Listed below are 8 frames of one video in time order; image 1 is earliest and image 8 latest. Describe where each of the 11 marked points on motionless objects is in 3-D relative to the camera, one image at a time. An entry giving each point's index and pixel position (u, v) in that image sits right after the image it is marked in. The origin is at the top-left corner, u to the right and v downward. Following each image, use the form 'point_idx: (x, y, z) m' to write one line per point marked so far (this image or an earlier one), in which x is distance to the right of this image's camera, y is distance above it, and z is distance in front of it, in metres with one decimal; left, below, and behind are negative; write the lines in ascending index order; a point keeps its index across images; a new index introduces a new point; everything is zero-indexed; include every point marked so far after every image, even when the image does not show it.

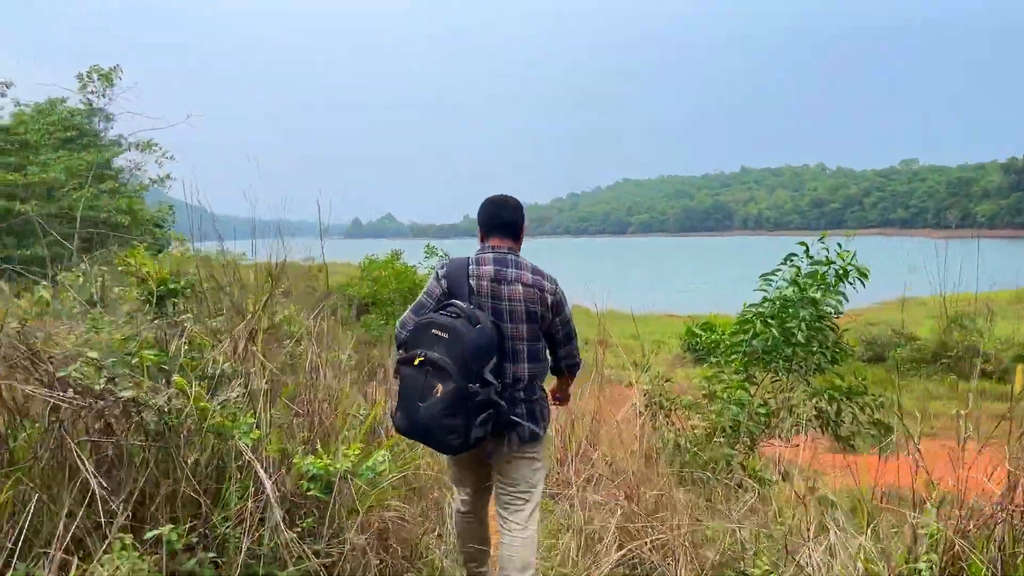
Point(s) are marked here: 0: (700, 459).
0: (+0.9, -0.8, +3.4) m
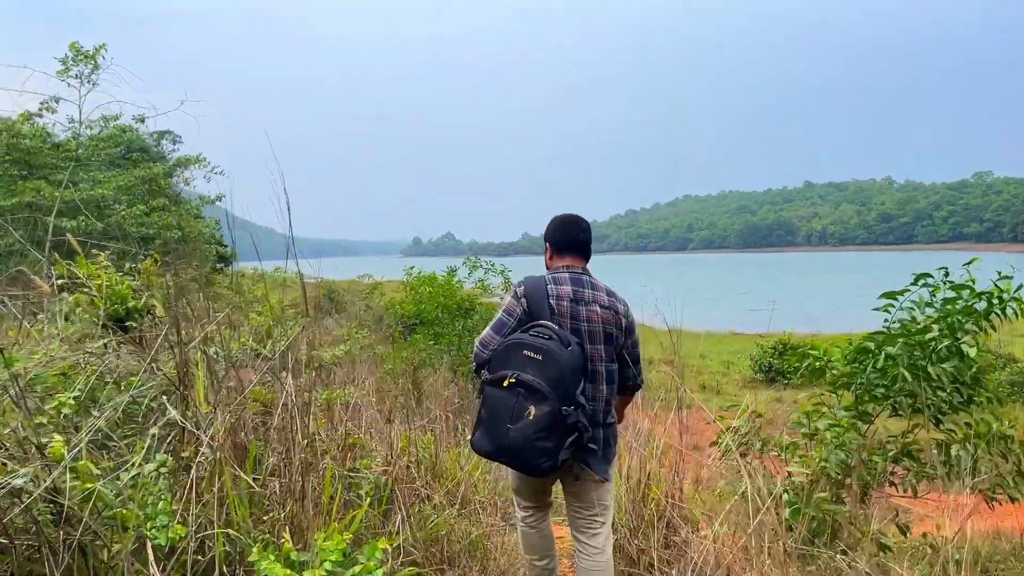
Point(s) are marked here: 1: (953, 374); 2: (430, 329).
0: (+1.2, -0.9, +2.7) m
1: (+1.7, -0.3, +2.7) m
2: (-1.0, -0.5, +7.4) m
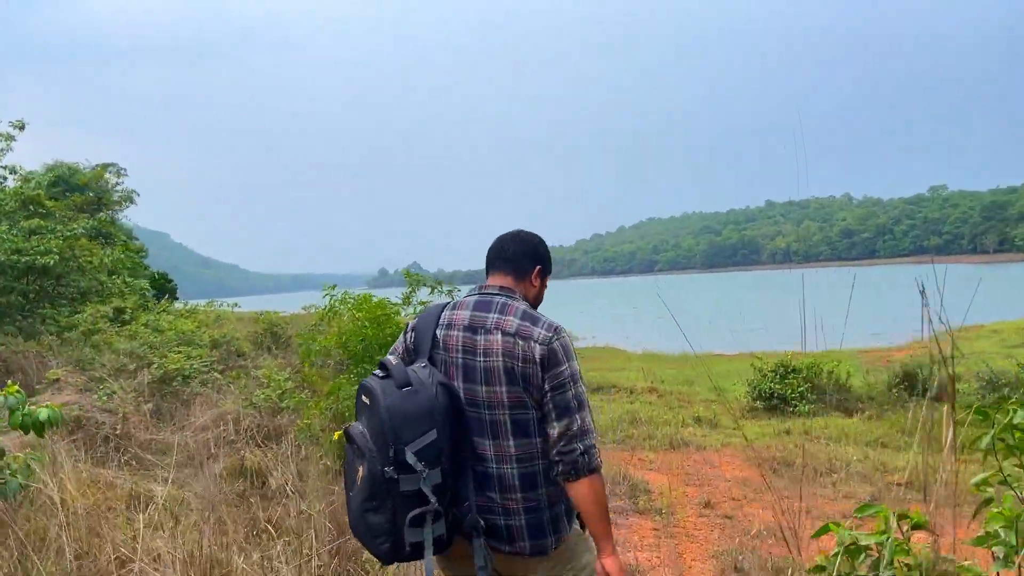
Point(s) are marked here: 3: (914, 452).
0: (+1.0, -0.9, +1.4) m
1: (+1.6, -0.3, +1.3) m
2: (-1.3, -0.7, +5.9) m
3: (+3.7, -1.5, +6.3) m
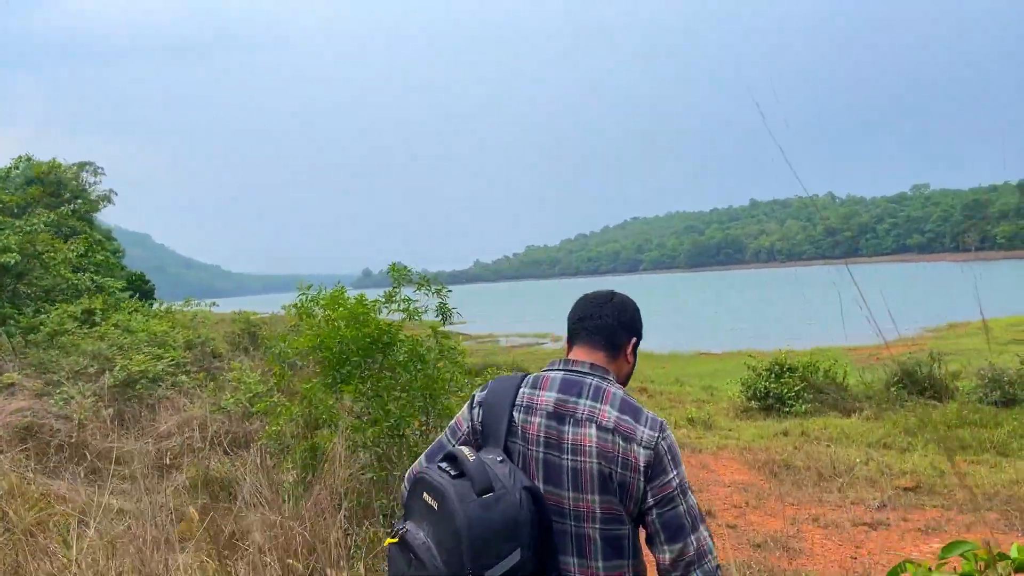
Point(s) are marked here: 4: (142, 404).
0: (+1.0, -0.8, +1.0) m
1: (+1.6, -0.2, +1.0) m
2: (-1.4, -0.7, +5.6) m
3: (+3.6, -1.5, +6.1) m
4: (-3.7, -1.2, +6.9) m
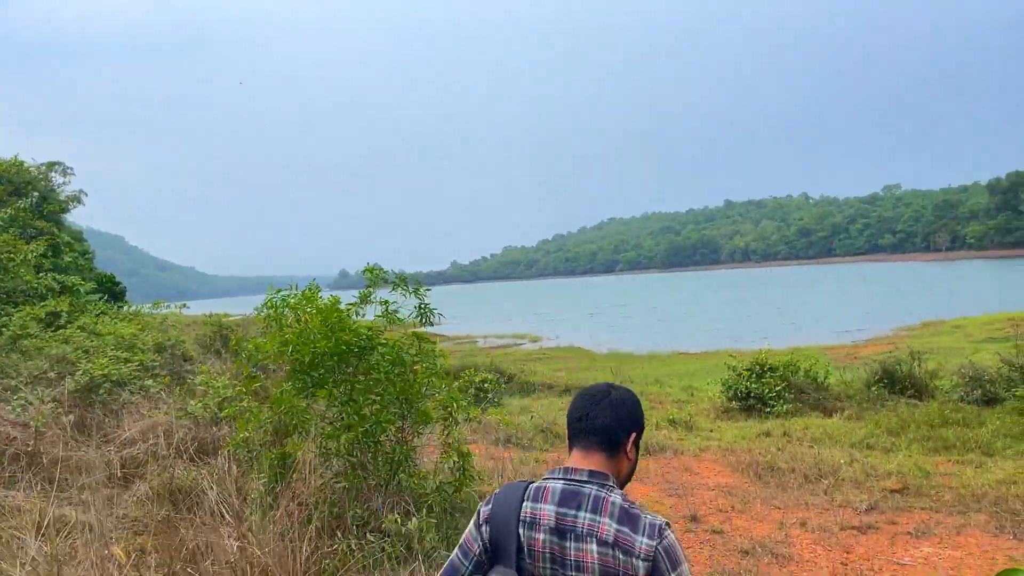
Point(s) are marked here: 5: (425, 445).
0: (+1.0, -0.8, +0.9) m
1: (+1.5, -0.2, +0.9) m
2: (-1.6, -0.7, +5.3) m
3: (+3.4, -1.4, +6.0) m
4: (-3.9, -1.2, +6.6) m
5: (-0.8, -1.4, +6.2) m
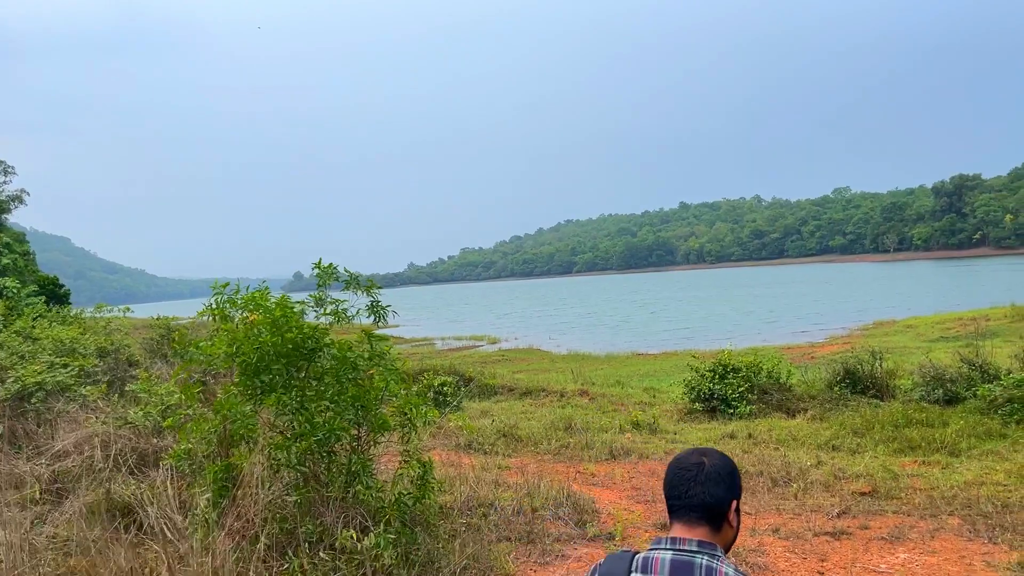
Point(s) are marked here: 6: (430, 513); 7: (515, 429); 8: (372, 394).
0: (+1.0, -0.8, +0.7) m
1: (+1.5, -0.2, +0.7) m
2: (-1.8, -0.7, +5.0) m
3: (+3.1, -1.4, +5.9) m
4: (-4.2, -1.2, +6.1) m
5: (-1.1, -1.4, +5.9) m
6: (-0.7, -1.8, +5.6) m
7: (0.0, -1.9, +9.3) m
8: (-1.0, -0.8, +5.2) m
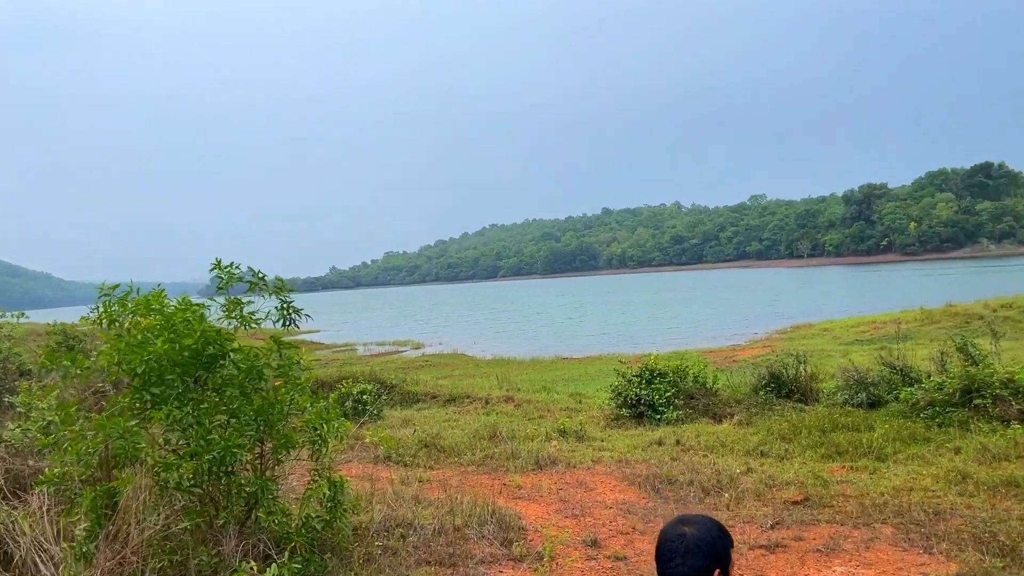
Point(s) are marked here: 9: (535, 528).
0: (+0.9, -0.8, +0.4) m
1: (+1.5, -0.2, +0.5) m
2: (-2.4, -0.7, +4.4) m
3: (+2.4, -1.5, +5.9) m
4: (-4.9, -1.2, +5.2) m
5: (-1.7, -1.4, +5.4) m
6: (-1.3, -1.8, +5.1) m
7: (-1.0, -1.9, +8.9) m
8: (-1.6, -0.8, +4.7) m
9: (+0.2, -2.0, +5.7) m
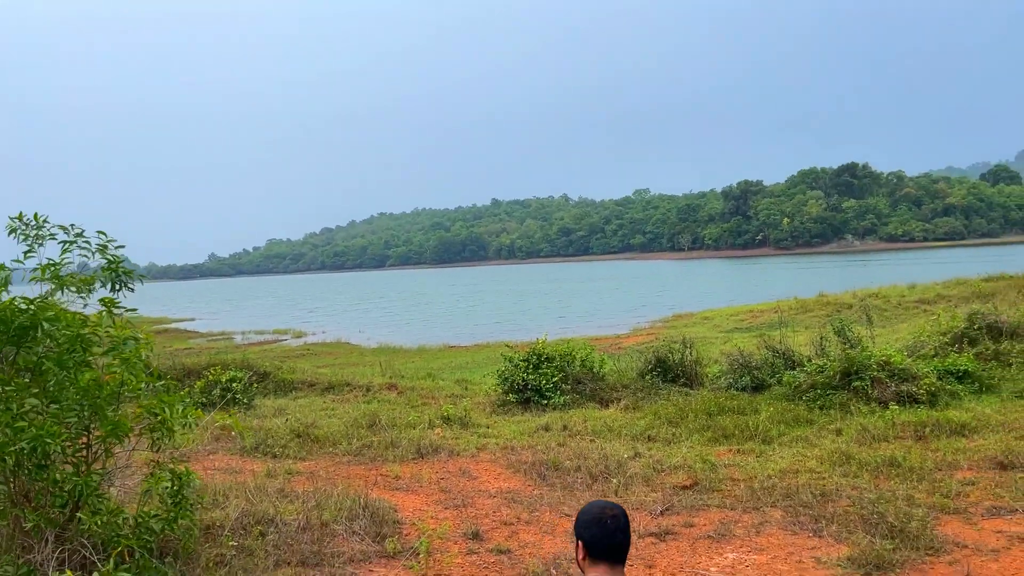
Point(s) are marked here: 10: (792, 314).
0: (+0.9, -0.7, +0.1) m
1: (+1.4, -0.1, +0.3) m
2: (-3.0, -0.4, +3.5) m
3: (+1.4, -1.3, +5.7) m
4: (-5.6, -0.9, +3.9) m
5: (-2.6, -1.2, +4.6) m
6: (-2.1, -1.6, +4.4) m
7: (-2.4, -1.6, +8.2) m
8: (-2.3, -0.6, +3.9) m
9: (-0.8, -1.7, +5.2) m
10: (+5.7, -0.6, +14.3) m
